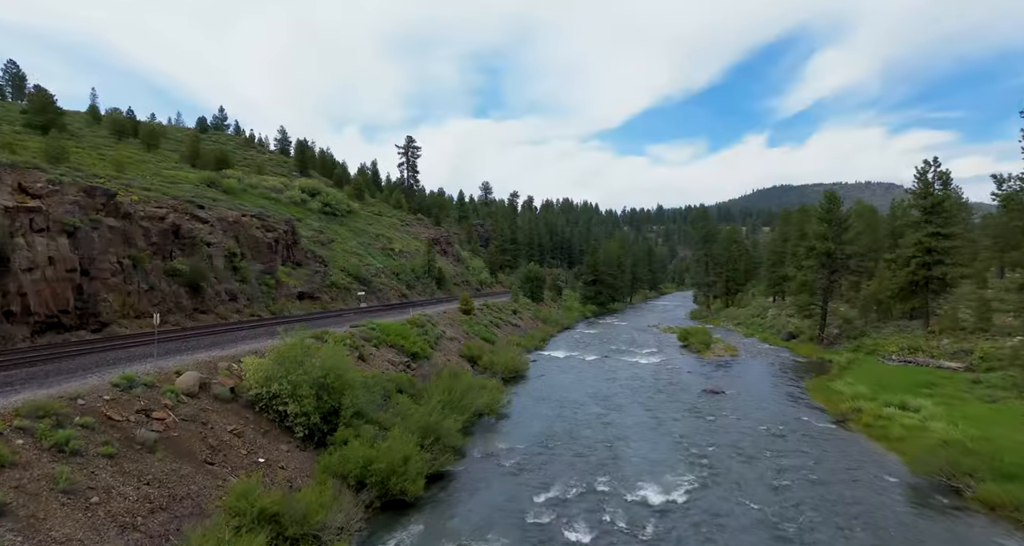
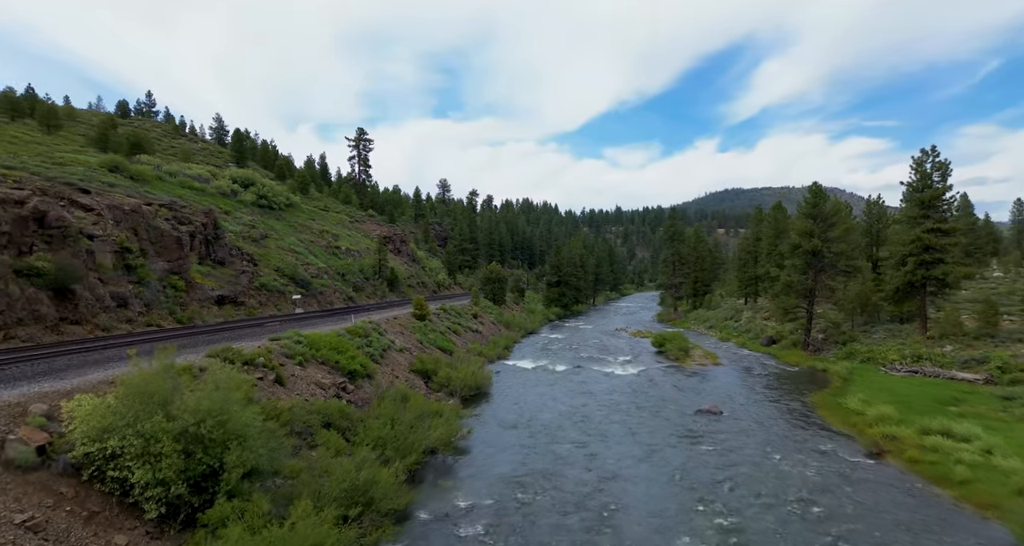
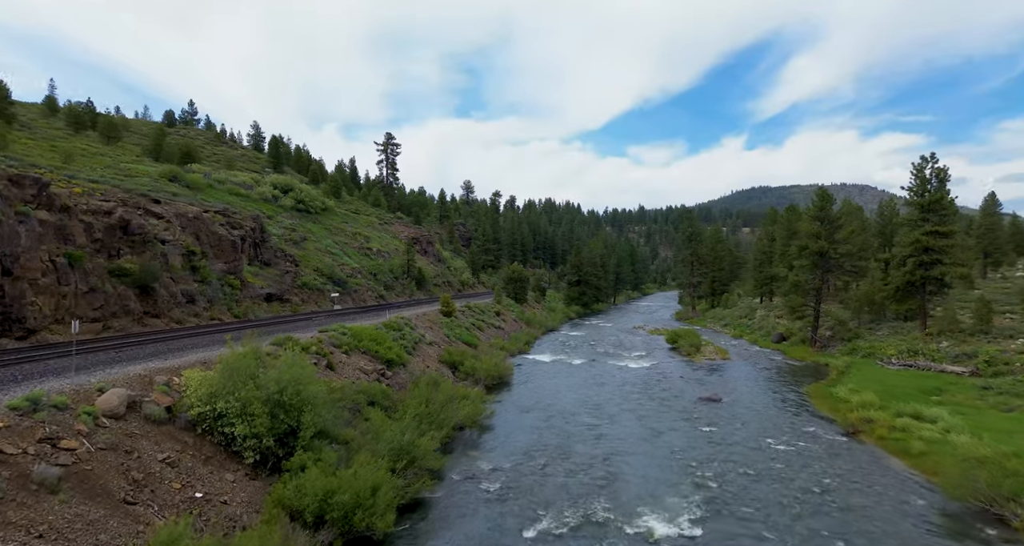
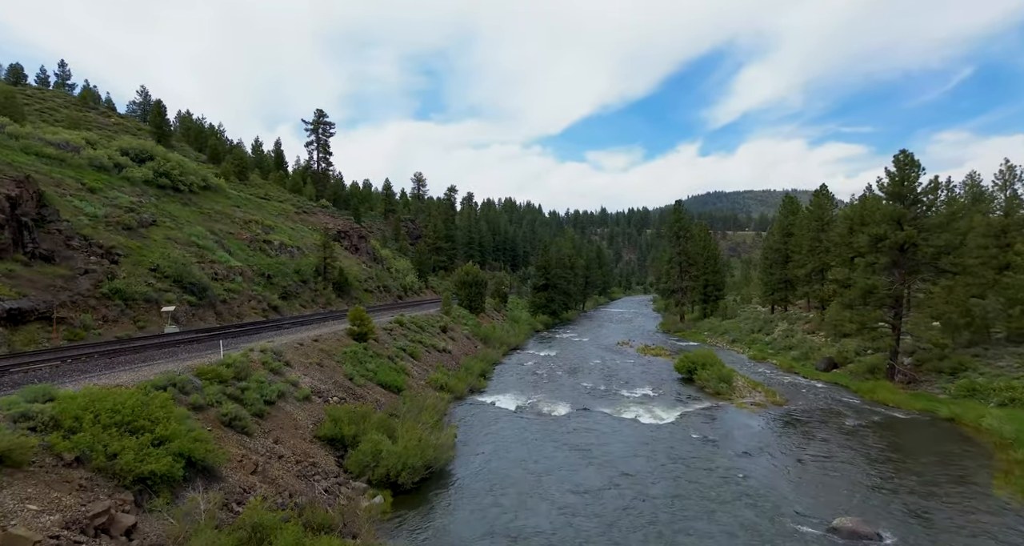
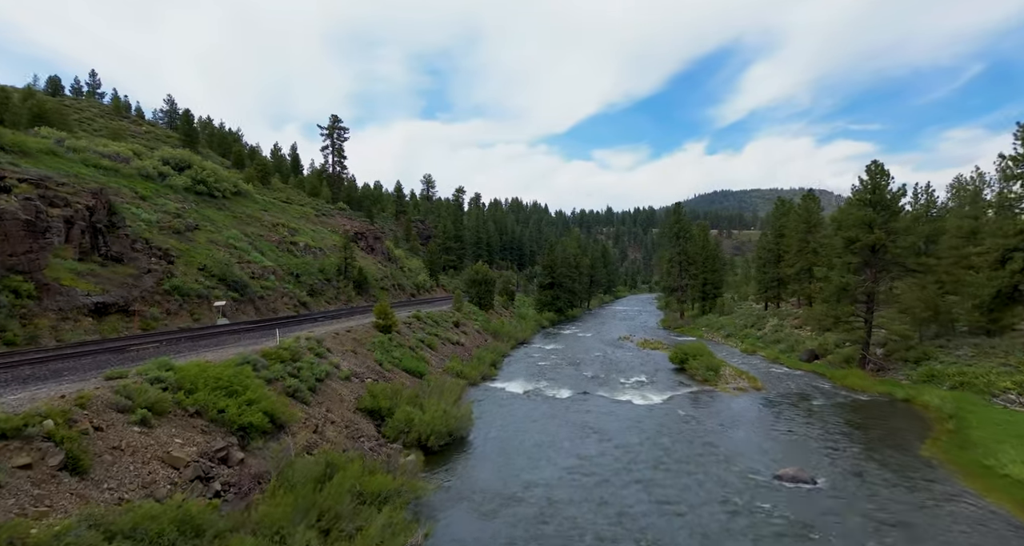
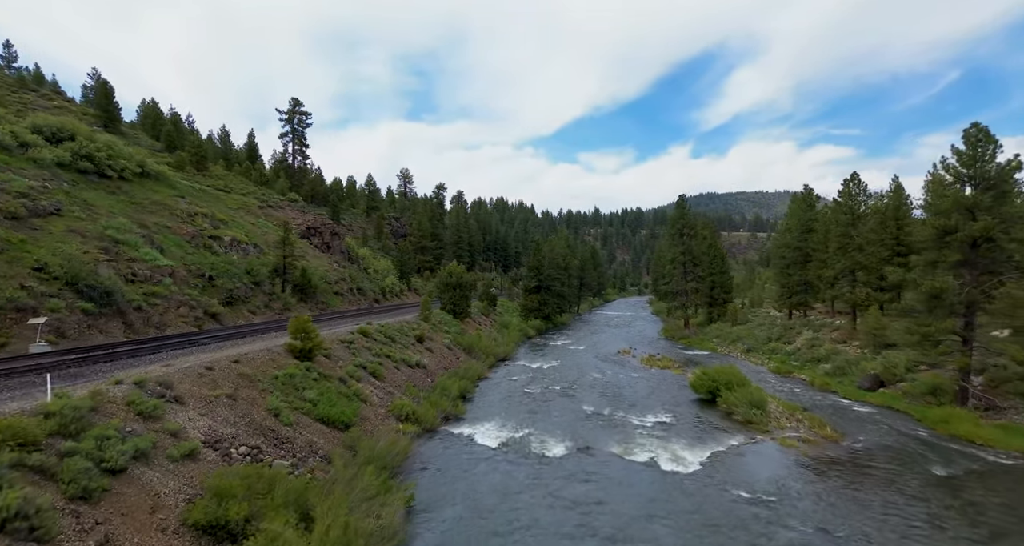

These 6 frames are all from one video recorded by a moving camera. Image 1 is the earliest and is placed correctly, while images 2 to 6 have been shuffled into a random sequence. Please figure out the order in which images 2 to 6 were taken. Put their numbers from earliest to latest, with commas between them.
3, 2, 5, 4, 6
